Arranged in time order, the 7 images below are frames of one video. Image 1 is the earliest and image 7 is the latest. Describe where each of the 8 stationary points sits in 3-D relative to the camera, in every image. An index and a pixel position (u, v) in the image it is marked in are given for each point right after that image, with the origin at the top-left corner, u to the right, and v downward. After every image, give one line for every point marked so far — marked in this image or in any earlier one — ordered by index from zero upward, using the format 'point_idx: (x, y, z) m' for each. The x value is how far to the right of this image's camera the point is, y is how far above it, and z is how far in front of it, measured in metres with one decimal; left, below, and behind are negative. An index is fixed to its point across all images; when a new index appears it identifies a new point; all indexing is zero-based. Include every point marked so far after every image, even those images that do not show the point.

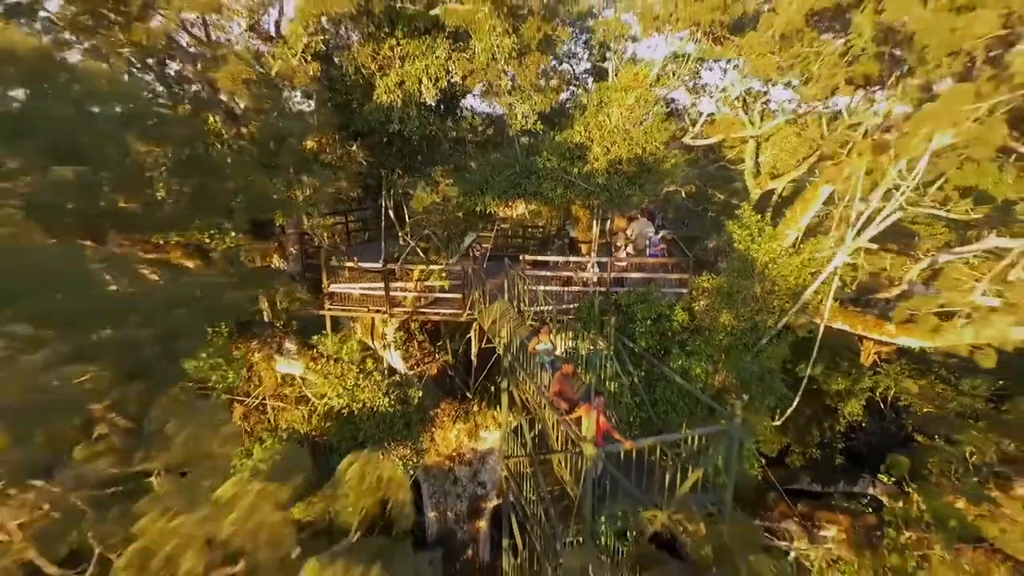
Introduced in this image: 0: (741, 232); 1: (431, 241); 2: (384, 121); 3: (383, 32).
0: (+2.5, +0.6, +7.0) m
1: (-1.0, +0.6, +7.4) m
2: (-1.3, +1.7, +6.6) m
3: (-1.3, +2.5, +6.4) m
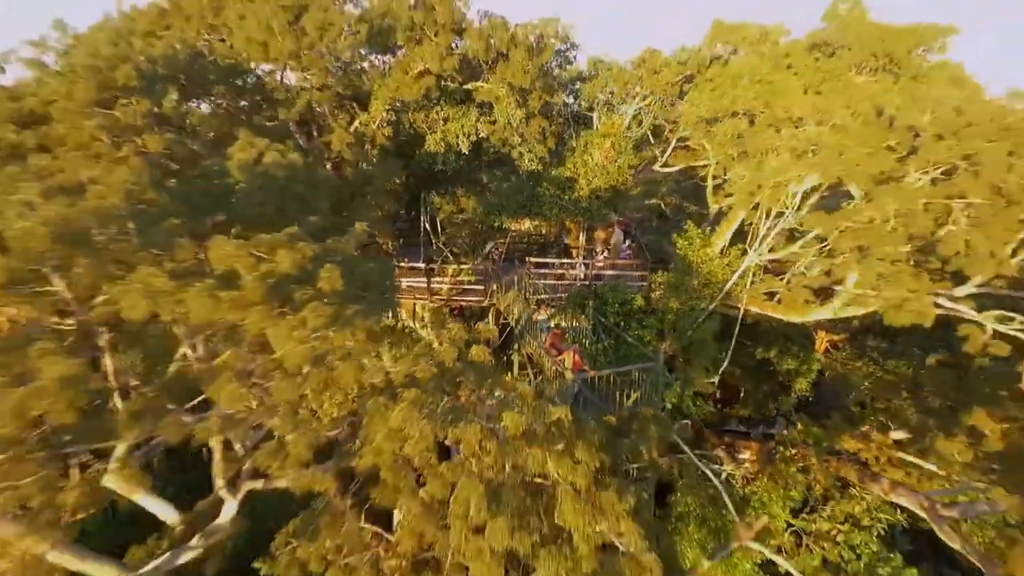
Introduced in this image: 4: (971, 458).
0: (+2.6, +0.7, +9.9) m
1: (-0.9, +0.7, +10.2) m
2: (-1.2, +1.9, +9.5) m
3: (-1.1, +2.6, +9.3) m
4: (+5.2, -1.9, +7.3) m
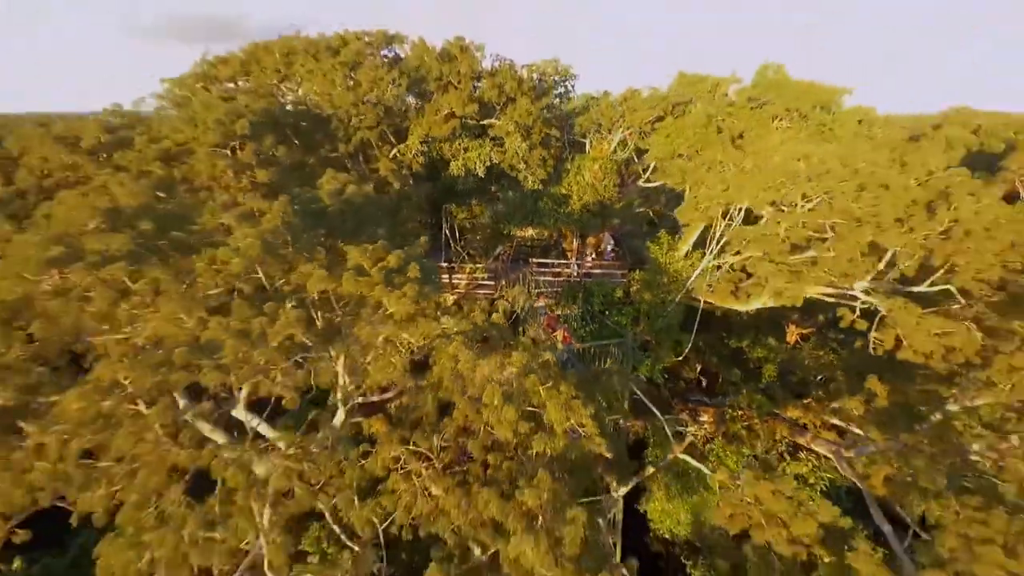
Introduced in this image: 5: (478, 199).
0: (+2.7, +0.8, +12.3) m
1: (-0.8, +0.8, +12.7) m
2: (-1.1, +2.0, +11.9) m
3: (-1.0, +2.7, +11.7) m
4: (+5.3, -1.9, +9.7) m
5: (-0.6, +1.8, +12.0) m
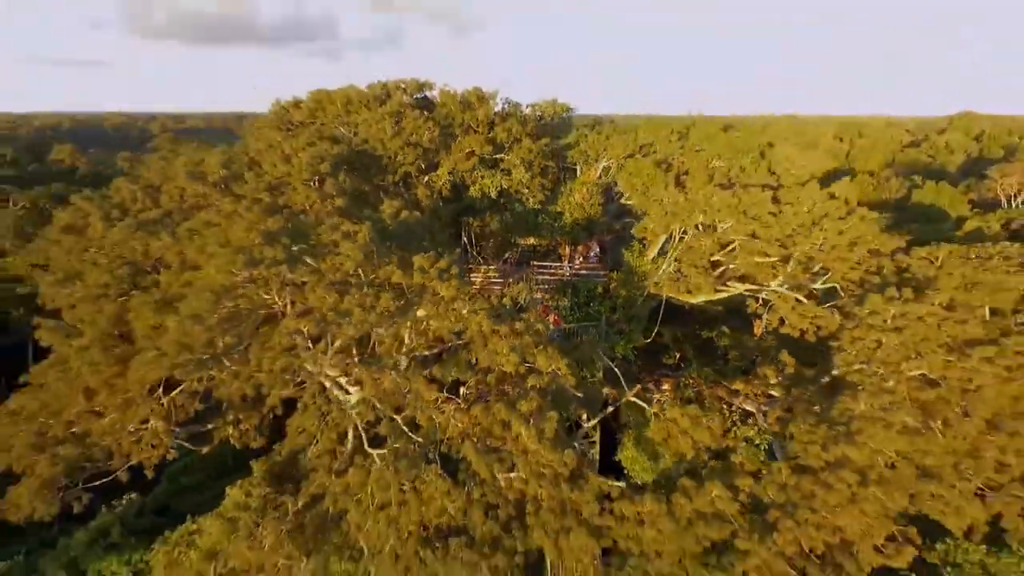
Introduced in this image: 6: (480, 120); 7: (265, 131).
0: (+2.8, +0.8, +15.8) m
1: (-0.6, +0.9, +16.2) m
2: (-0.9, +2.0, +15.5) m
3: (-0.9, +2.8, +15.3) m
4: (+5.3, -1.8, +13.2) m
5: (-0.5, +1.9, +15.5) m
6: (-0.8, +4.0, +15.4) m
7: (-5.6, +3.5, +14.8) m
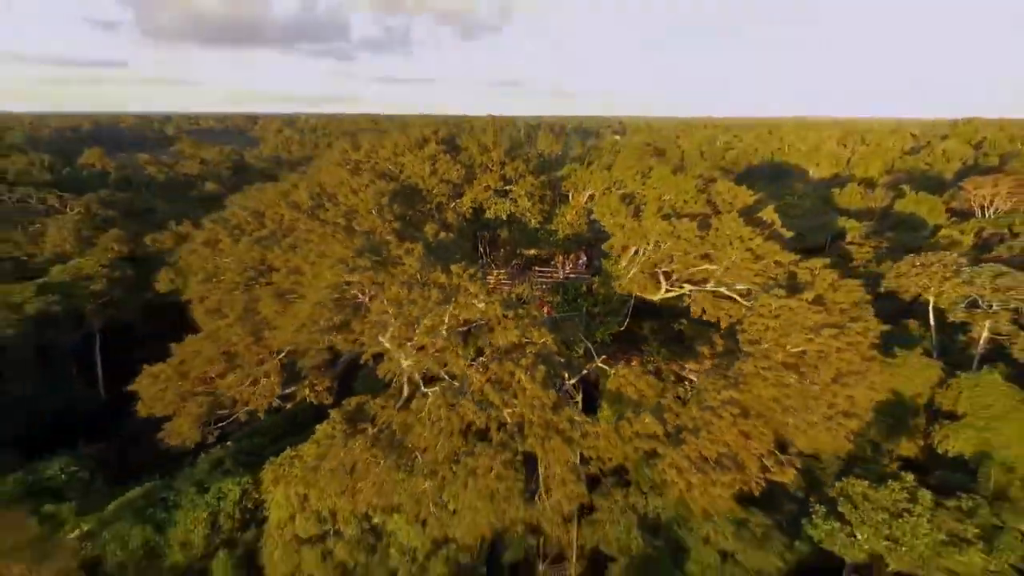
0: (+3.0, +0.8, +20.7) m
1: (-0.4, +0.9, +21.2) m
2: (-0.7, +2.1, +20.4) m
3: (-0.7, +2.8, +20.2) m
4: (+5.5, -1.8, +18.0) m
5: (-0.3, +1.9, +20.5) m
6: (-0.6, +4.0, +20.3) m
7: (-5.4, +3.6, +19.8) m
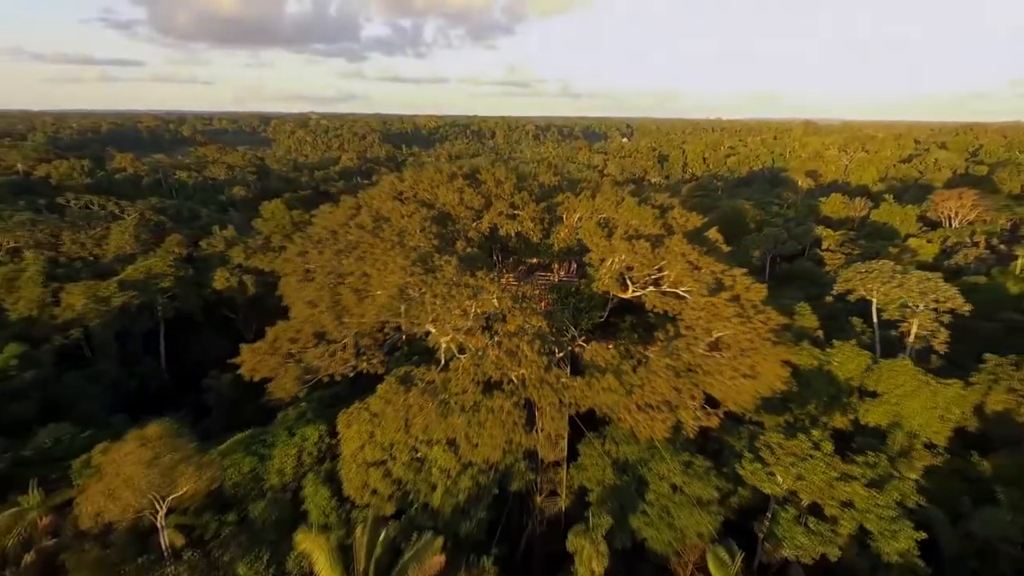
0: (+3.3, +0.8, +27.2) m
1: (-0.2, +0.9, +27.7) m
2: (-0.5, +2.1, +27.0) m
3: (-0.4, +2.8, +26.8) m
4: (+5.7, -1.9, +24.5) m
5: (0.0, +1.9, +27.0) m
6: (-0.3, +4.0, +26.9) m
7: (-5.1, +3.6, +26.4) m
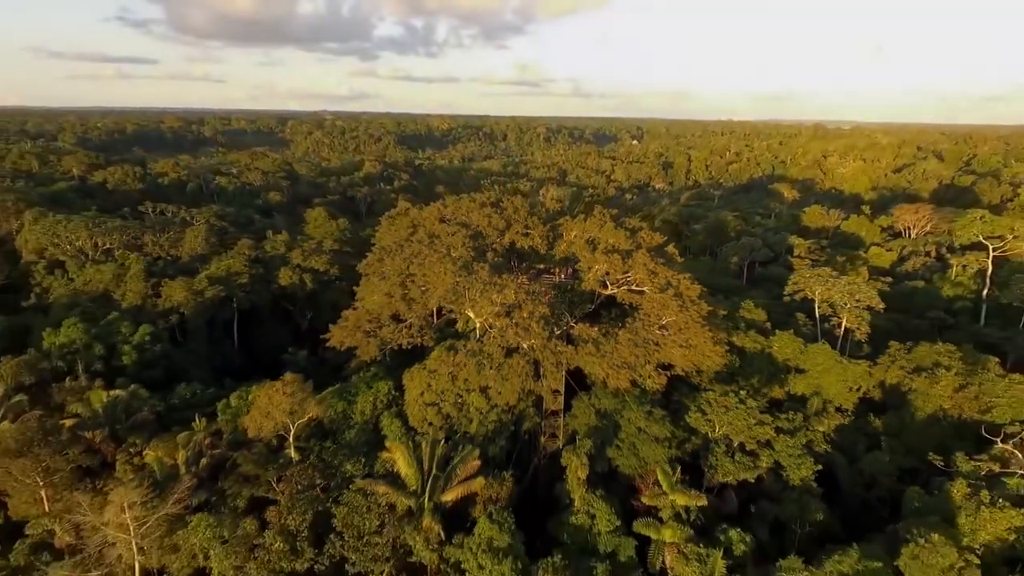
0: (+4.1, +0.9, +37.3) m
1: (+0.6, +1.0, +37.9) m
2: (+0.3, +2.2, +37.1) m
3: (+0.4, +2.9, +36.9) m
4: (+6.4, -1.8, +34.6) m
5: (+0.8, +2.0, +37.2) m
6: (+0.5, +4.1, +37.0) m
7: (-4.3, +3.8, +36.6) m
